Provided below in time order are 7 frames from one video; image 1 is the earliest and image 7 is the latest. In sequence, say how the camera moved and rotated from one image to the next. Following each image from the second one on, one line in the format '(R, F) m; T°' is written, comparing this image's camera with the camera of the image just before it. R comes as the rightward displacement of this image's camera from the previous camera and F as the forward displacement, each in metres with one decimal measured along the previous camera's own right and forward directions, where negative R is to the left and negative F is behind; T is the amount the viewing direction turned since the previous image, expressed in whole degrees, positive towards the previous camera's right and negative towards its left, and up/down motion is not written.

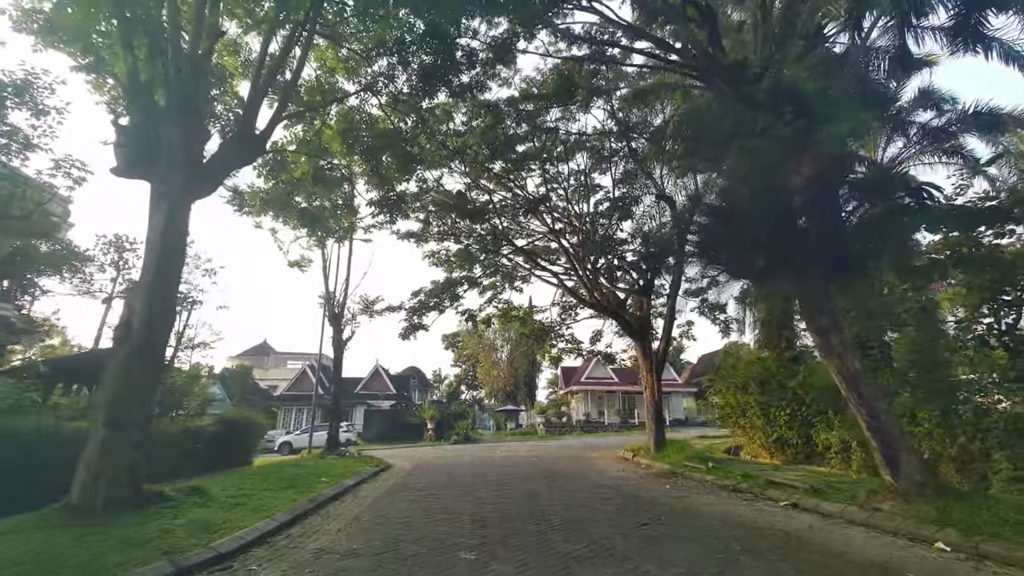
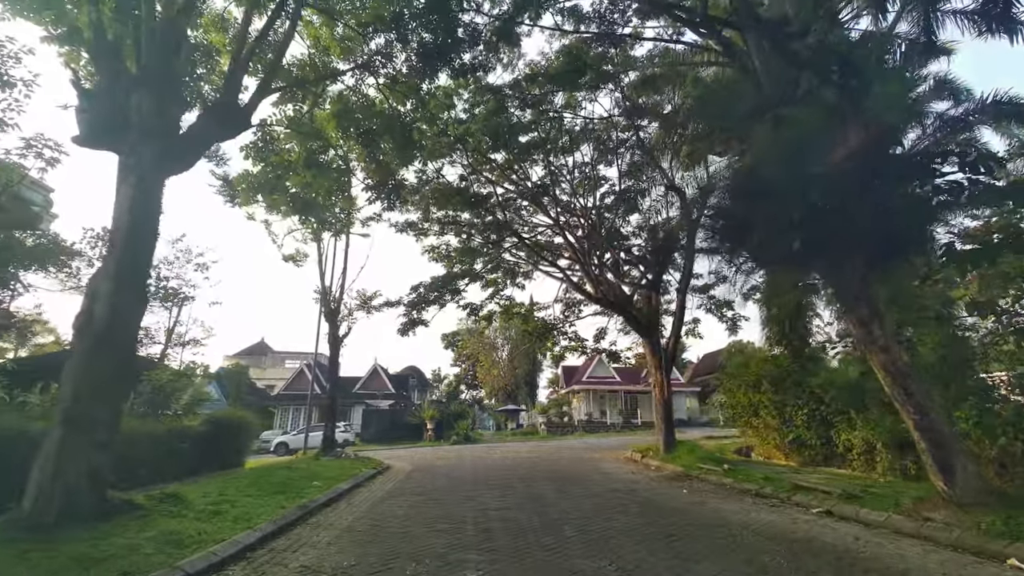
(-0.2, +0.7) m; 0°
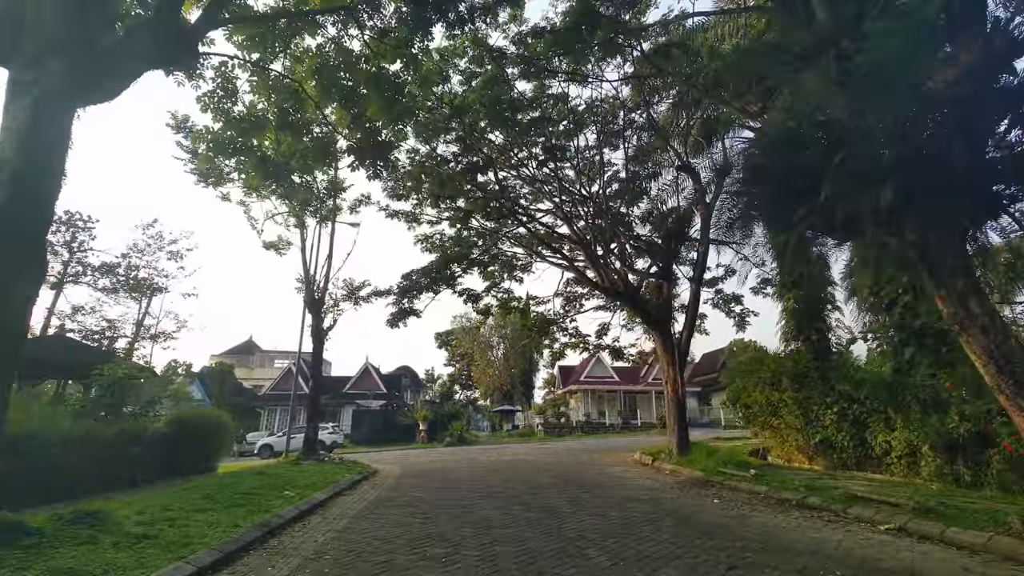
(-0.2, +1.3) m; +1°
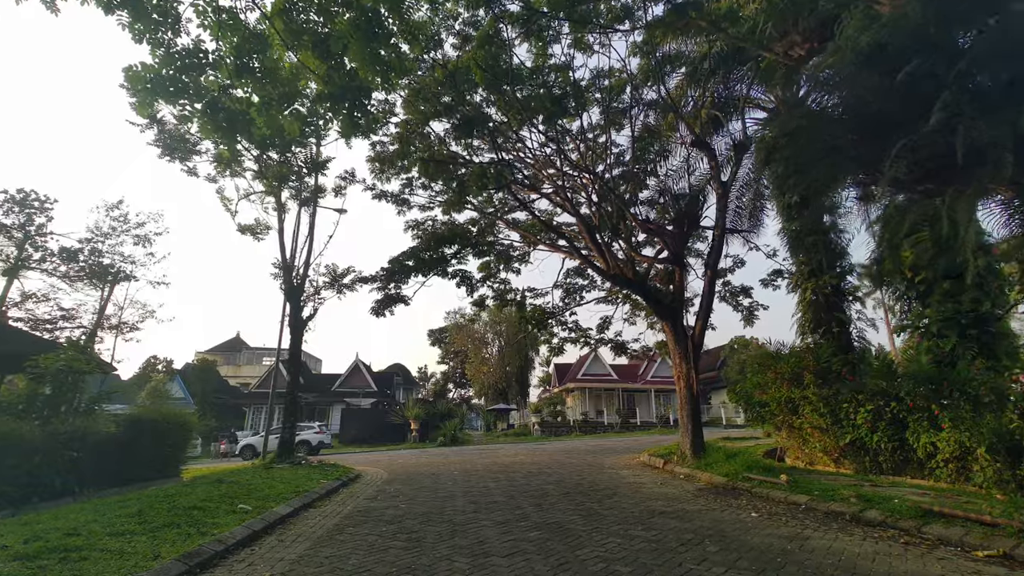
(-0.1, +1.3) m; +1°
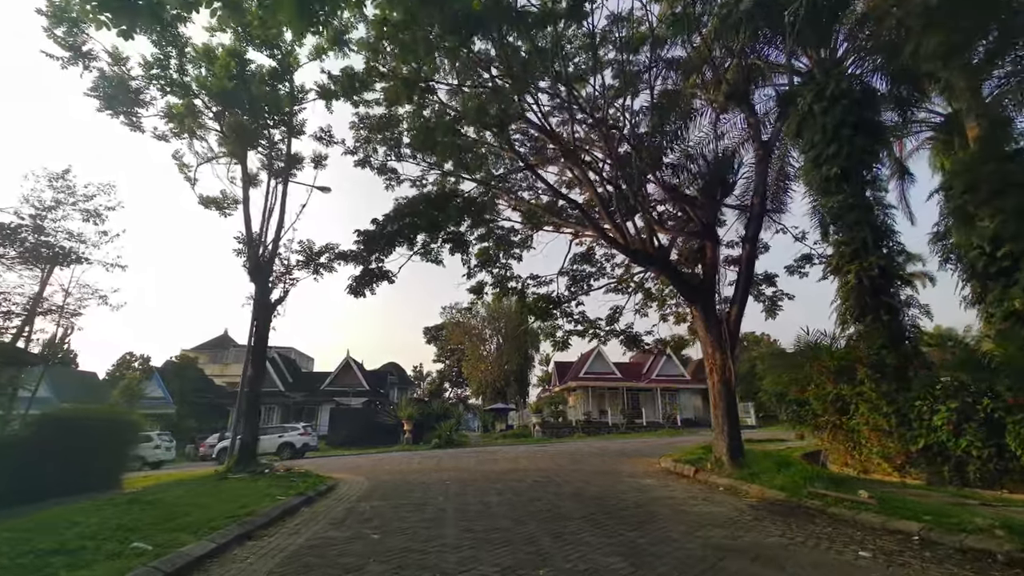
(-0.2, +2.0) m; 0°
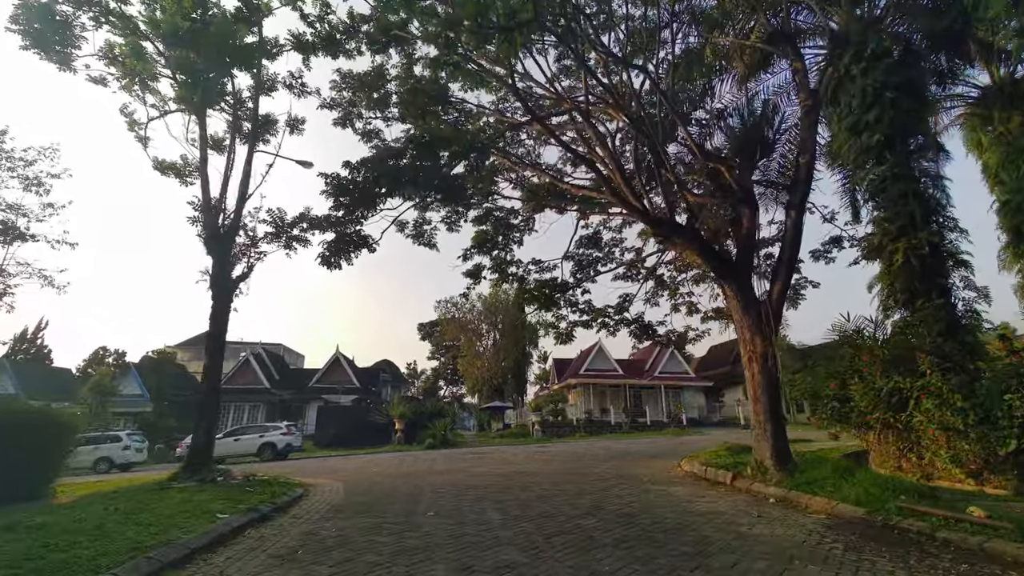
(-0.2, +1.7) m; +1°
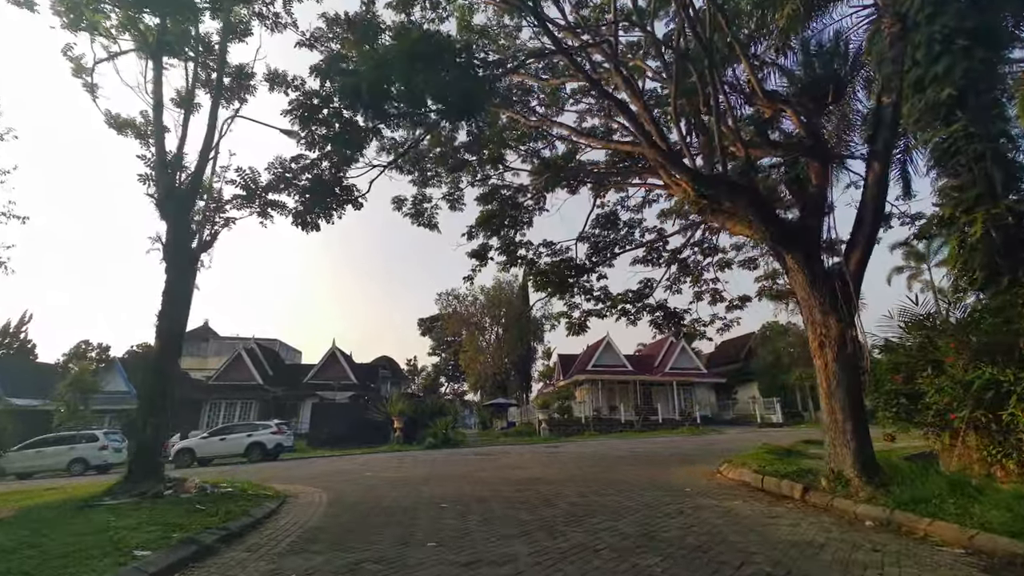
(-0.3, +1.8) m; 0°
